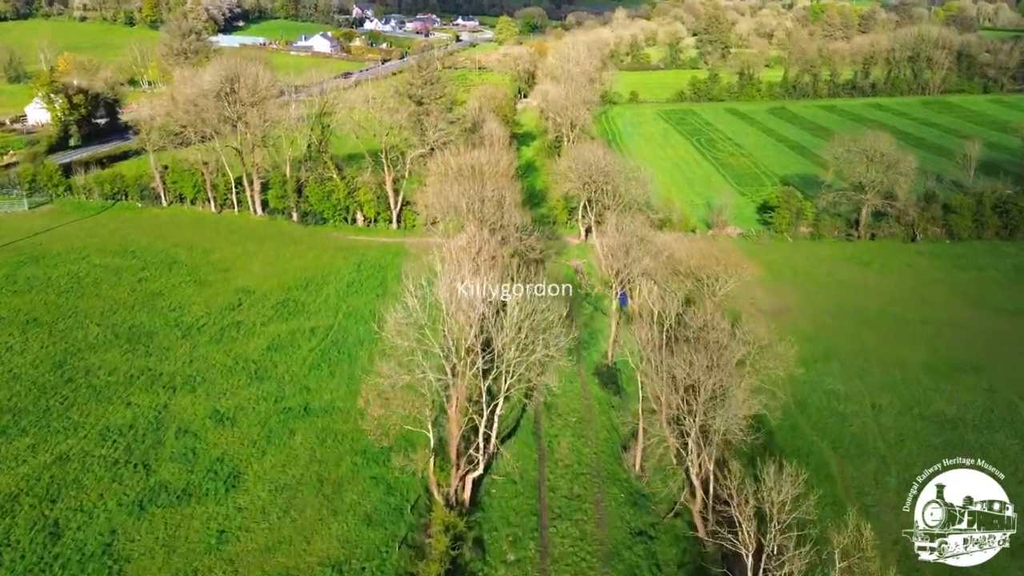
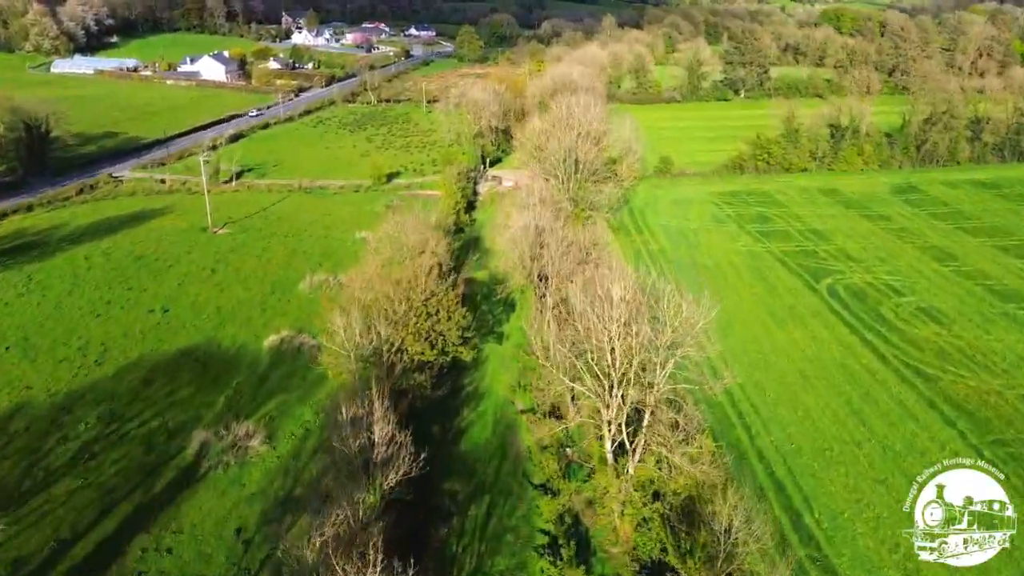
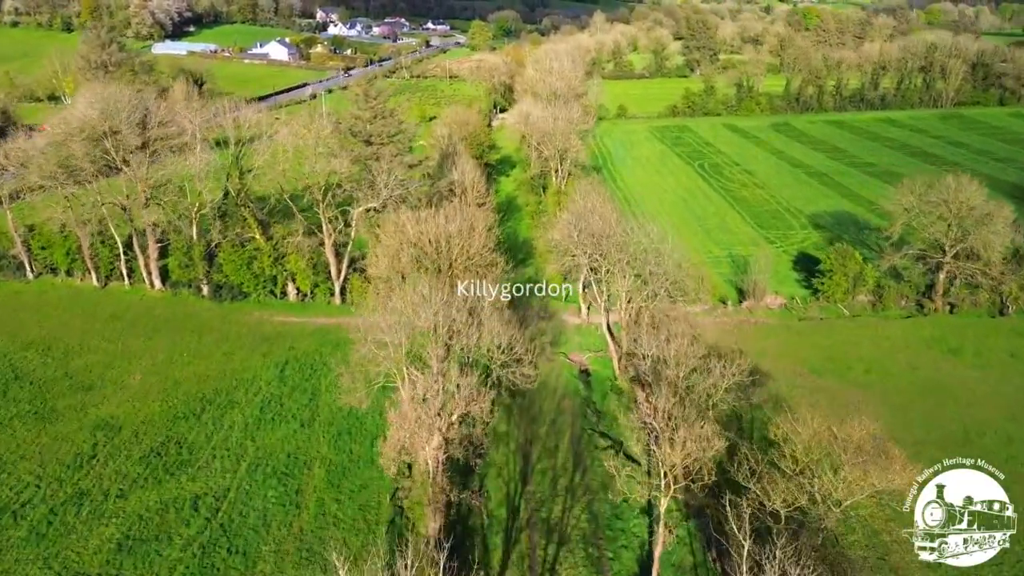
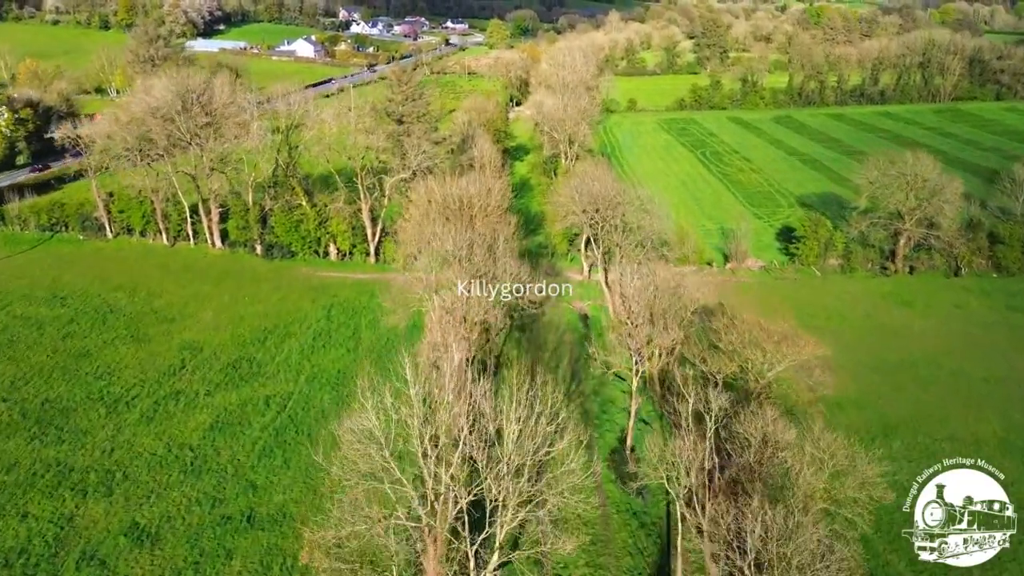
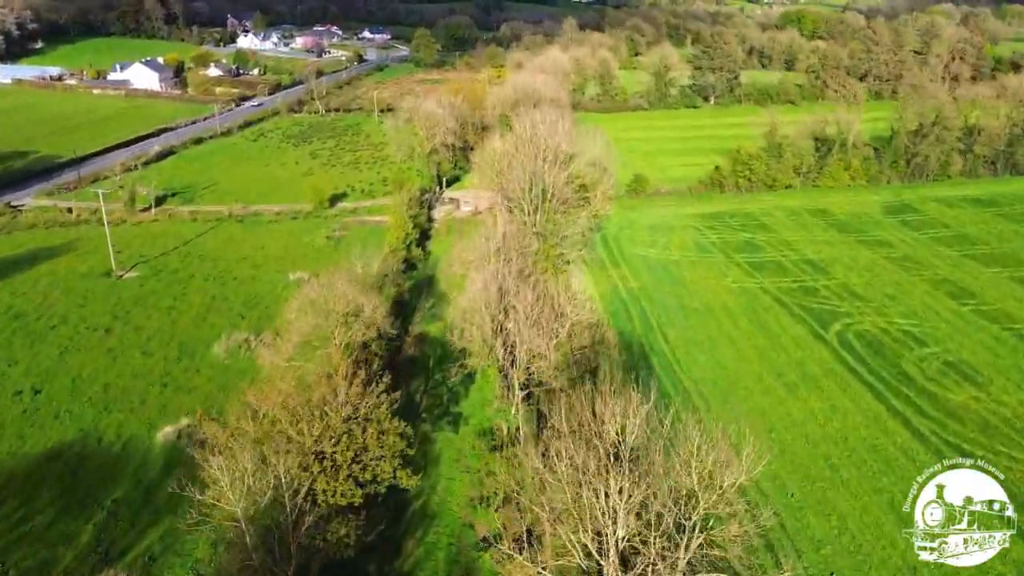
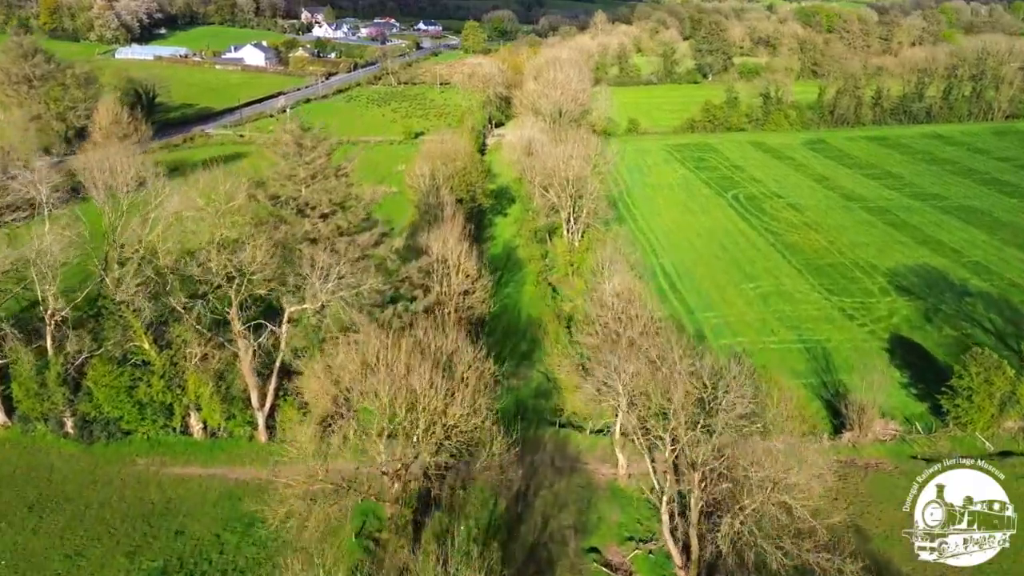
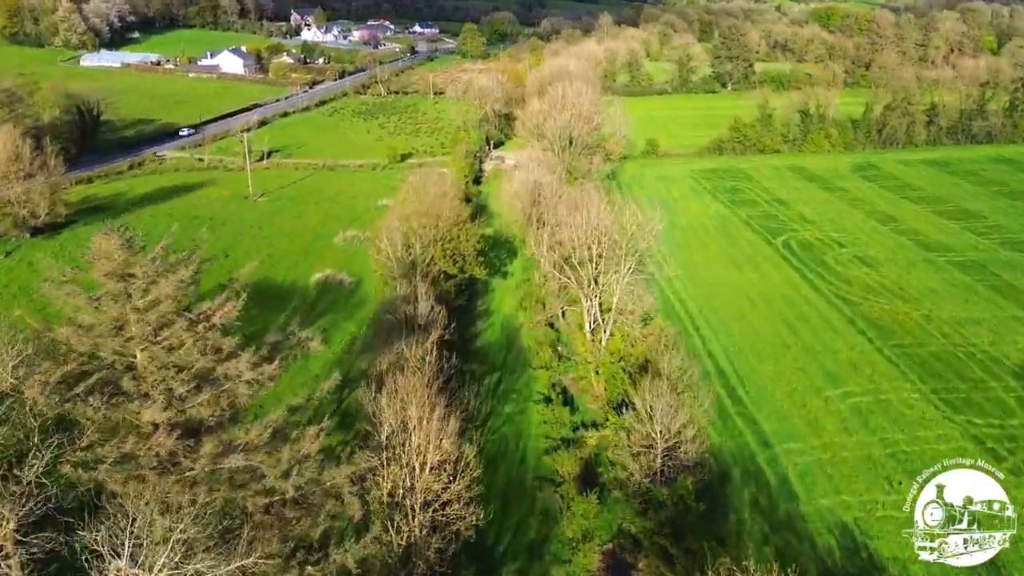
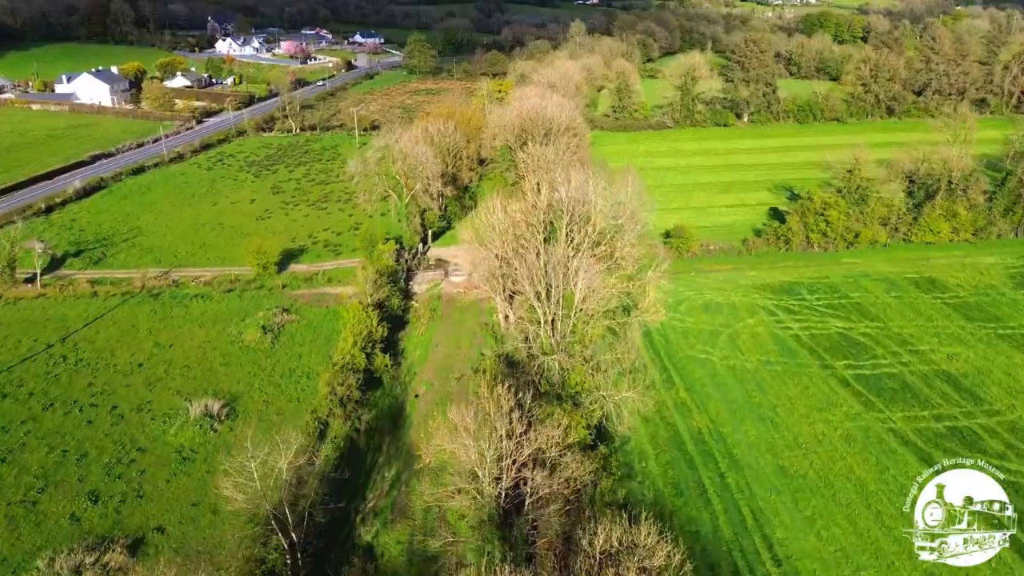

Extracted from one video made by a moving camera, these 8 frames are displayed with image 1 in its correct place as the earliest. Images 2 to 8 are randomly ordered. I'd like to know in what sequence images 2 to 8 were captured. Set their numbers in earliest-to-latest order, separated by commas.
4, 3, 6, 7, 2, 5, 8
